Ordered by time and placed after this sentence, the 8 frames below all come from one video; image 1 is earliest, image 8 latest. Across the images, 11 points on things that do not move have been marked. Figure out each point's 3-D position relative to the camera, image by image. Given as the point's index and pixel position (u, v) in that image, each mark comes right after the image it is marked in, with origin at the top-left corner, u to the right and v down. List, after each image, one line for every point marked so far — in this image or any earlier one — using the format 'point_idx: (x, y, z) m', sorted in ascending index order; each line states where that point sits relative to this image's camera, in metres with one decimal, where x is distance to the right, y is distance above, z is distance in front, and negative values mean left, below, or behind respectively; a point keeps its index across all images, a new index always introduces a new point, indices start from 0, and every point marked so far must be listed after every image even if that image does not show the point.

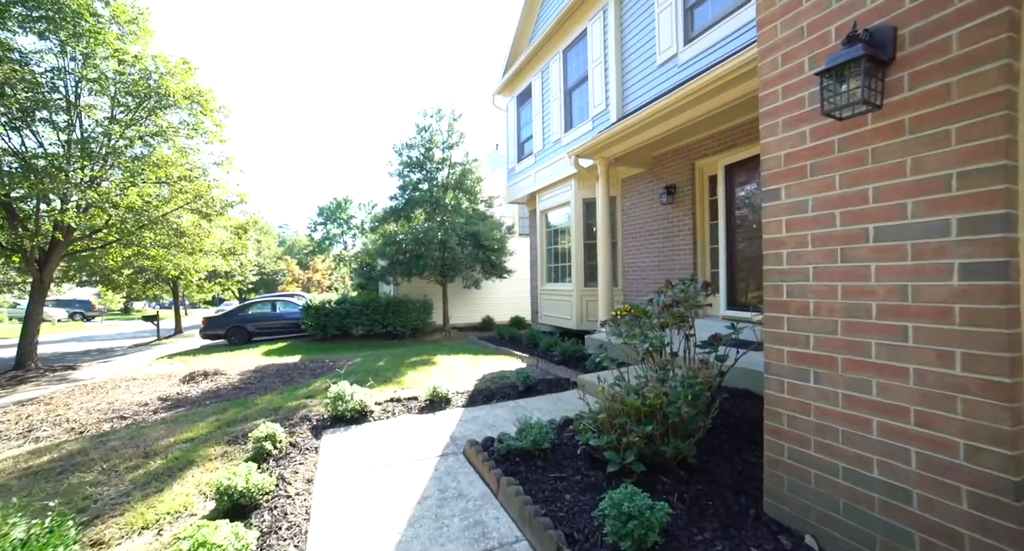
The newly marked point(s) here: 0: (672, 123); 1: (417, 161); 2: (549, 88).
0: (+1.9, +1.9, +5.4) m
1: (-2.5, +3.0, +11.6) m
2: (+0.7, +3.6, +8.4) m
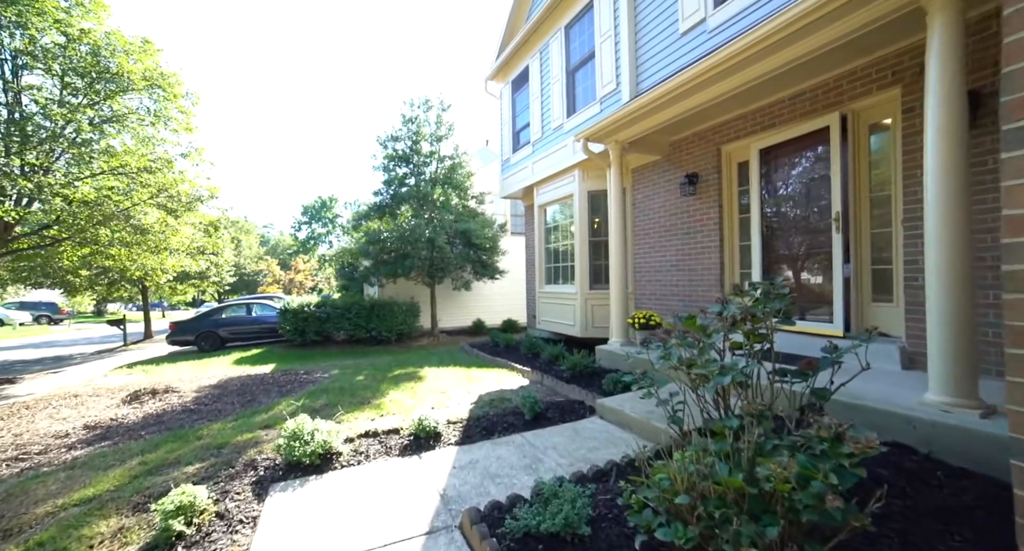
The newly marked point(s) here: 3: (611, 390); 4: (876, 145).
0: (+1.9, +1.9, +4.7) m
1: (-2.6, +2.9, +10.7) m
2: (+0.6, +3.6, +7.6) m
3: (+0.9, -1.1, +4.1) m
4: (+3.4, +1.2, +4.0) m
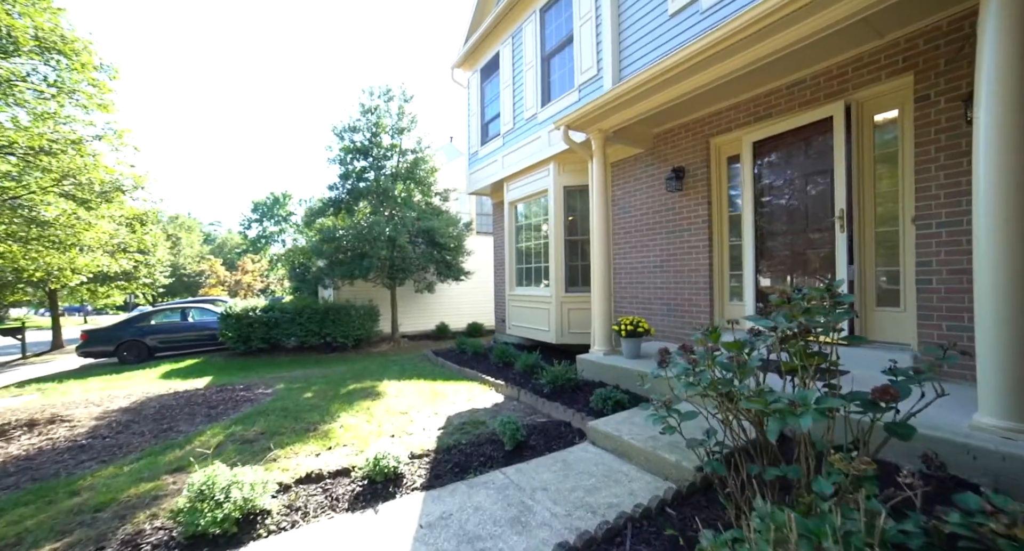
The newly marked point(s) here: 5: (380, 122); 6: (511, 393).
0: (+1.7, +1.9, +4.3) m
1: (-3.4, +2.9, +9.9) m
2: (+0.2, +3.6, +7.0) m
3: (+0.7, -1.1, +3.6) m
4: (+3.2, +1.2, +3.8) m
5: (-3.0, +3.5, +10.0) m
6: (0.0, -1.2, +4.5) m
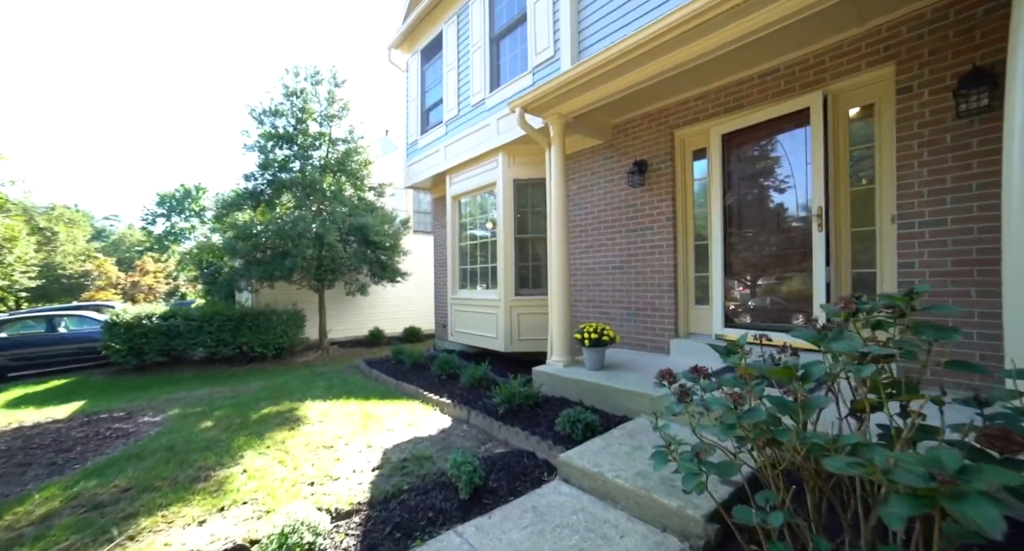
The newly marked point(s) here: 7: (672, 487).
0: (+1.2, +1.8, +3.9) m
1: (-4.6, +2.9, +8.7) m
2: (-0.7, +3.5, +6.4) m
3: (+0.4, -1.1, +3.0) m
4: (+2.8, +1.2, +3.6) m
5: (-4.2, +3.5, +8.9) m
6: (-0.4, -1.2, +3.8) m
7: (+0.8, -1.0, +2.1) m
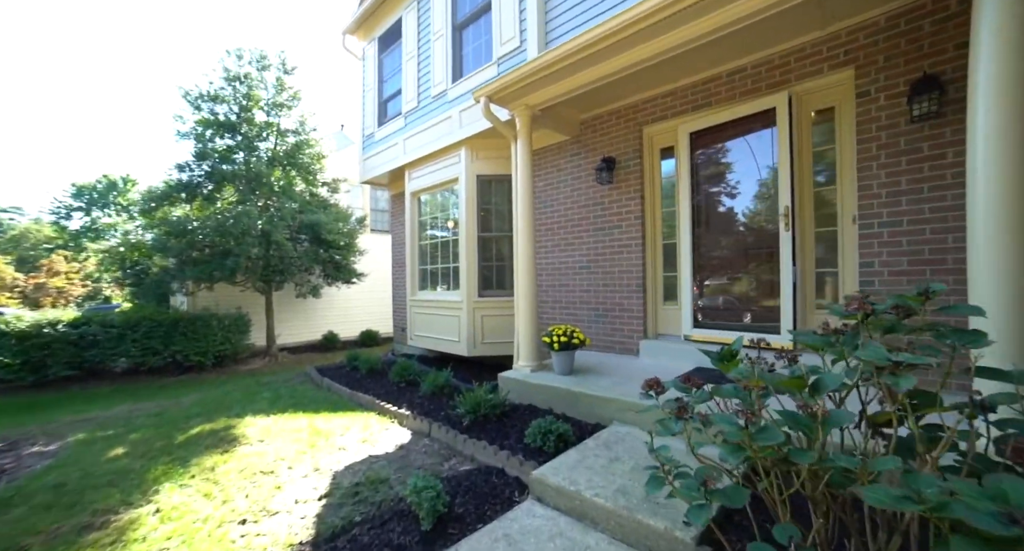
0: (+0.9, +1.8, +3.7) m
1: (-5.3, +2.9, +8.1) m
2: (-1.2, +3.5, +6.1) m
3: (+0.2, -1.1, +2.8) m
4: (+2.5, +1.2, +3.6) m
5: (-4.9, +3.4, +8.3) m
6: (-0.7, -1.2, +3.5) m
7: (+0.6, -1.0, +1.9) m
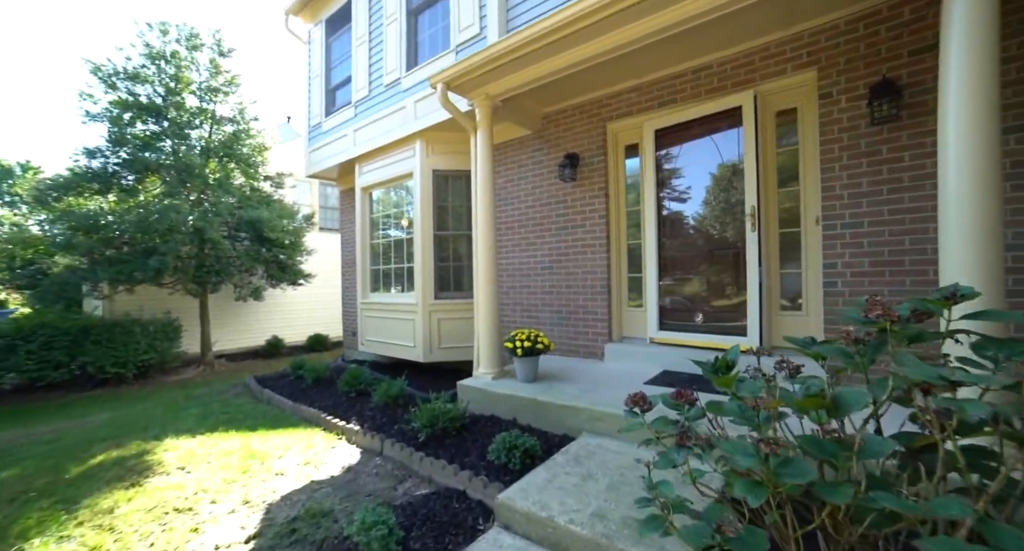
0: (+0.6, +1.8, +3.6) m
1: (-6.0, +2.8, +7.2) m
2: (-1.7, +3.5, +5.7) m
3: (-0.1, -1.1, +2.6) m
4: (+2.2, +1.2, +3.6) m
5: (-5.7, +3.4, +7.5) m
6: (-1.0, -1.2, +3.2) m
7: (+0.5, -1.0, +1.7) m
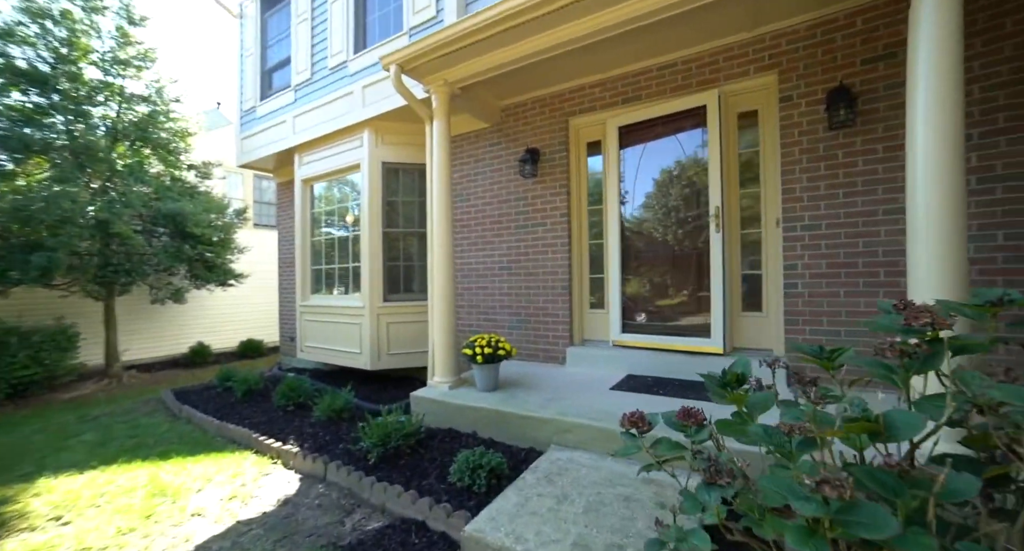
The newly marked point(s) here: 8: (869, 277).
0: (+0.3, +1.8, +3.4) m
1: (-6.7, +2.9, +6.2) m
2: (-2.3, +3.5, +5.2) m
3: (-0.2, -1.1, +2.3) m
4: (+1.9, +1.1, +3.6) m
5: (-6.4, +3.4, +6.5) m
6: (-1.3, -1.2, +2.8) m
7: (+0.4, -1.0, +1.6) m
8: (+2.5, 0.0, +3.0) m
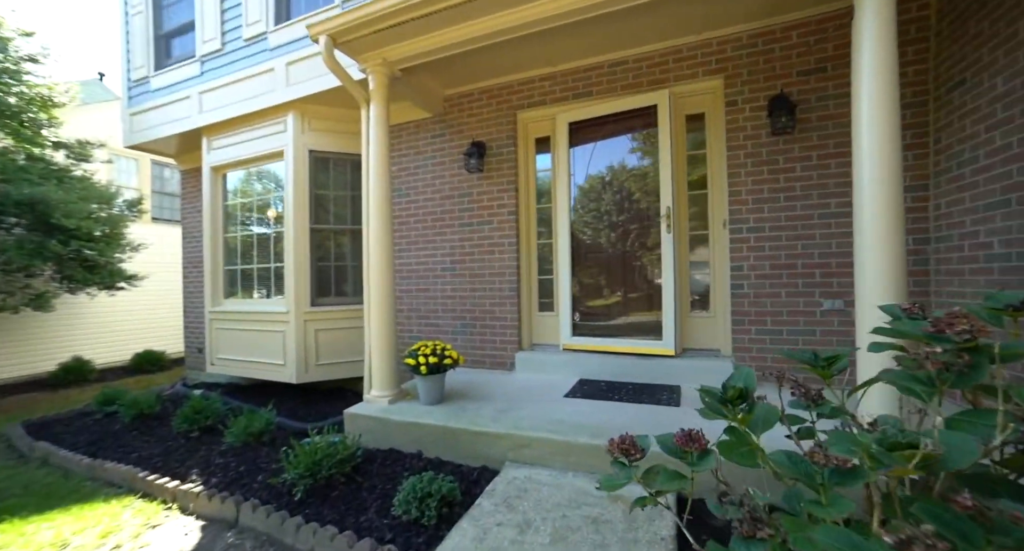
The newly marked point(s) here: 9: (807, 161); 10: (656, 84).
0: (-0.1, +1.8, +3.2) m
1: (-7.4, +2.8, +4.9) m
2: (-2.9, +3.5, +4.6) m
3: (-0.4, -1.1, +2.0) m
4: (+1.5, +1.1, +3.6) m
5: (-7.2, +3.4, +5.3) m
6: (-1.5, -1.3, +2.3) m
7: (+0.3, -1.0, +1.4) m
8: (+2.1, 0.0, +3.1) m
9: (+2.1, +0.8, +3.1) m
10: (+1.2, +1.6, +3.5) m
